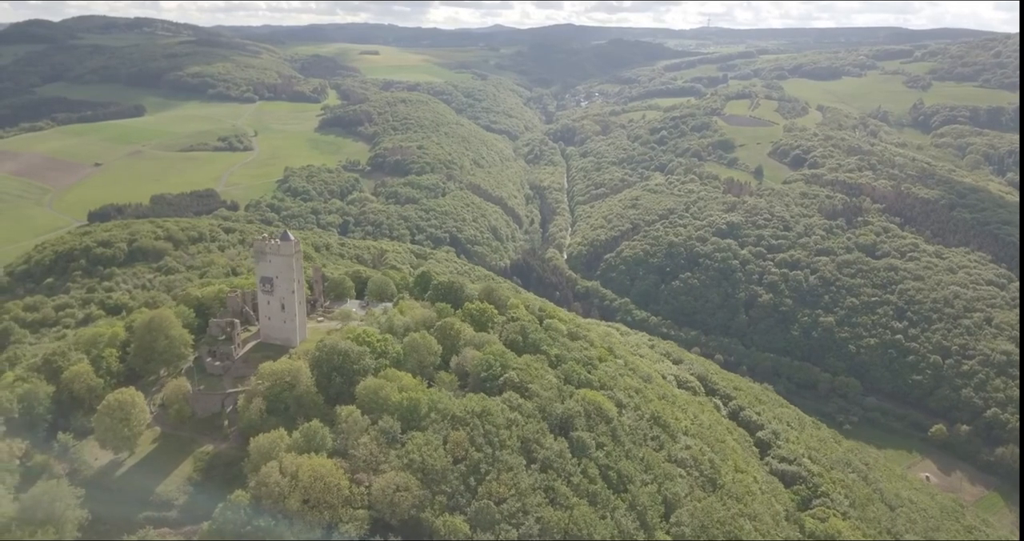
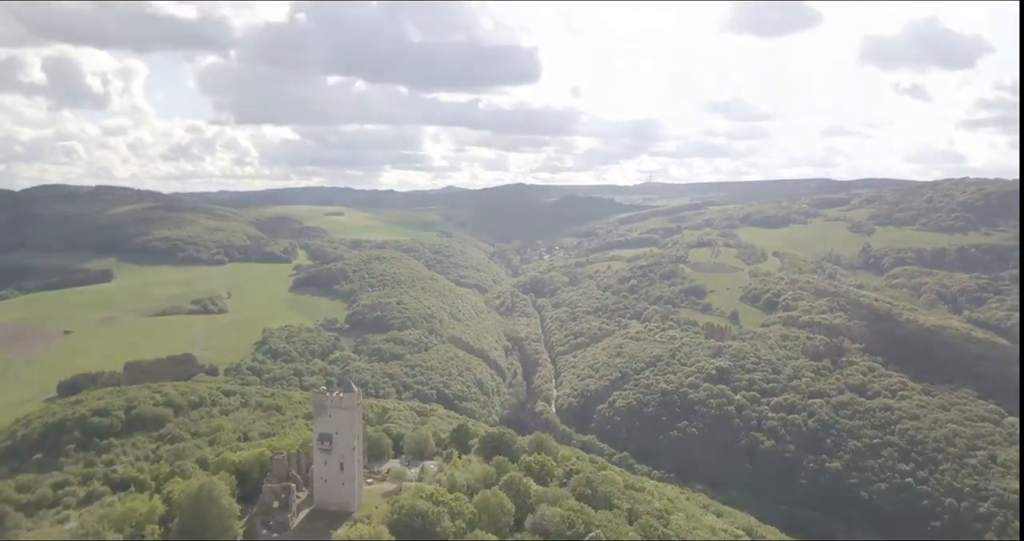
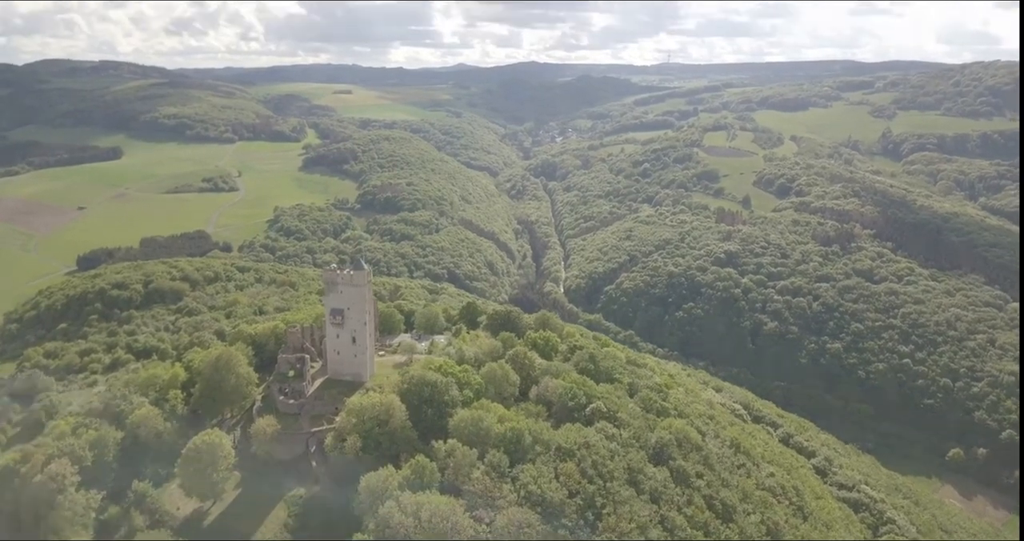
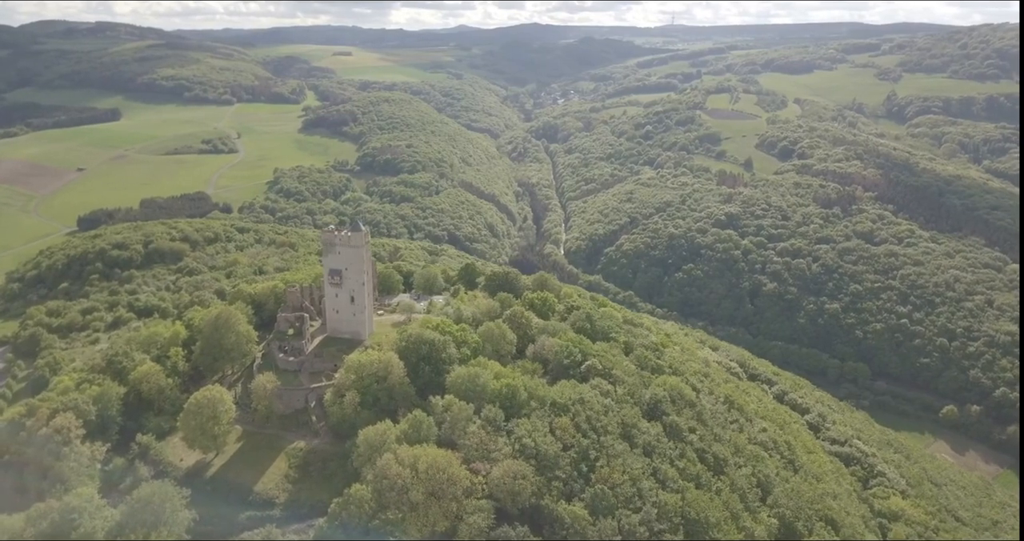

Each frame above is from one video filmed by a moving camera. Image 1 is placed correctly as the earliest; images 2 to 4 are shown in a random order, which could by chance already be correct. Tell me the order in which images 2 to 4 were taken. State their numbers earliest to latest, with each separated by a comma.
4, 3, 2
